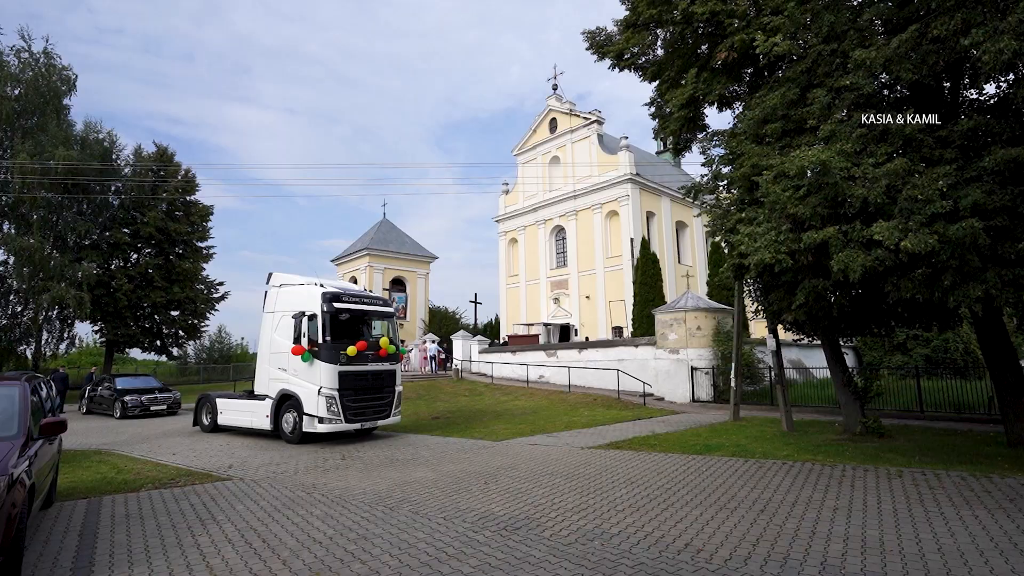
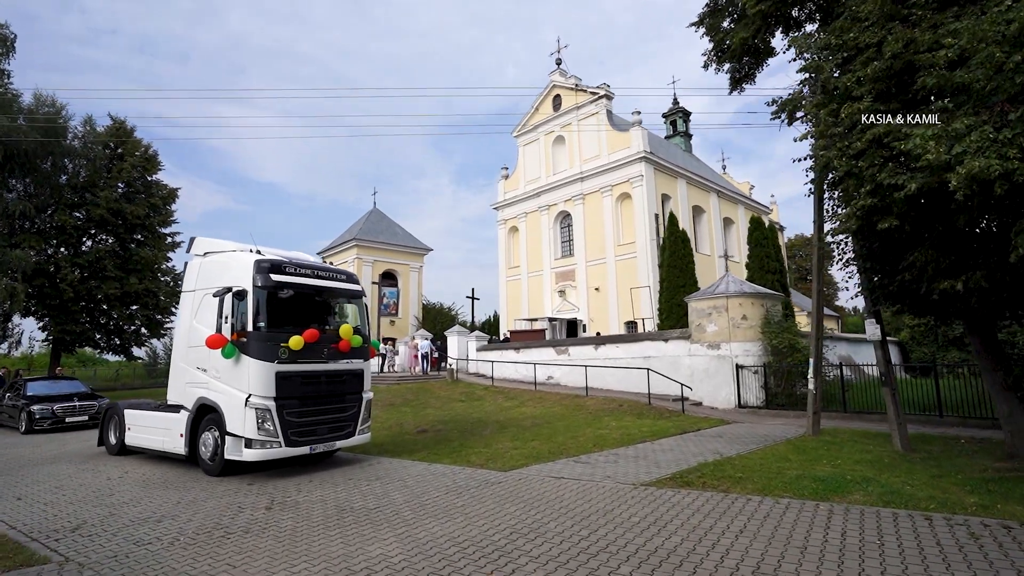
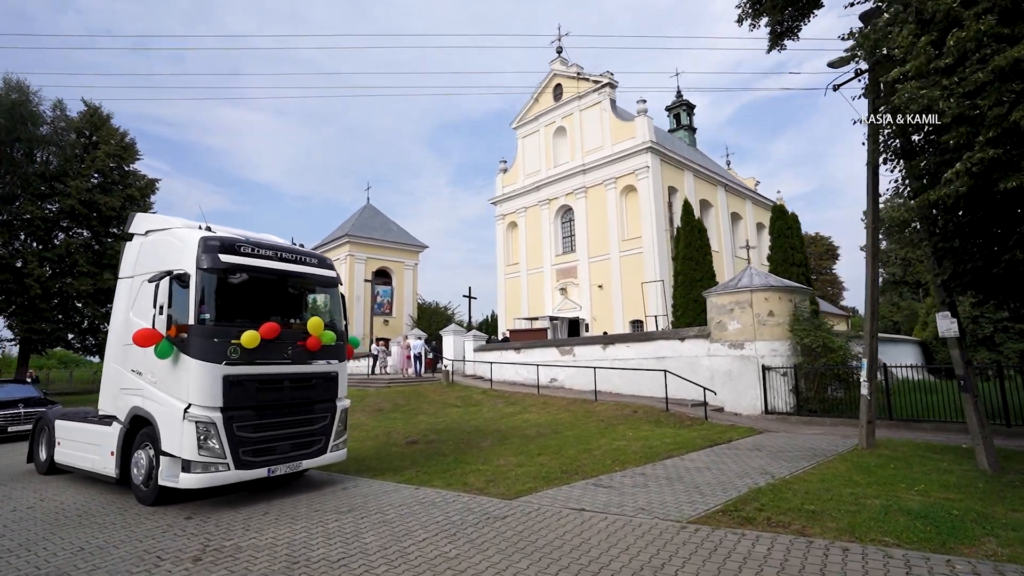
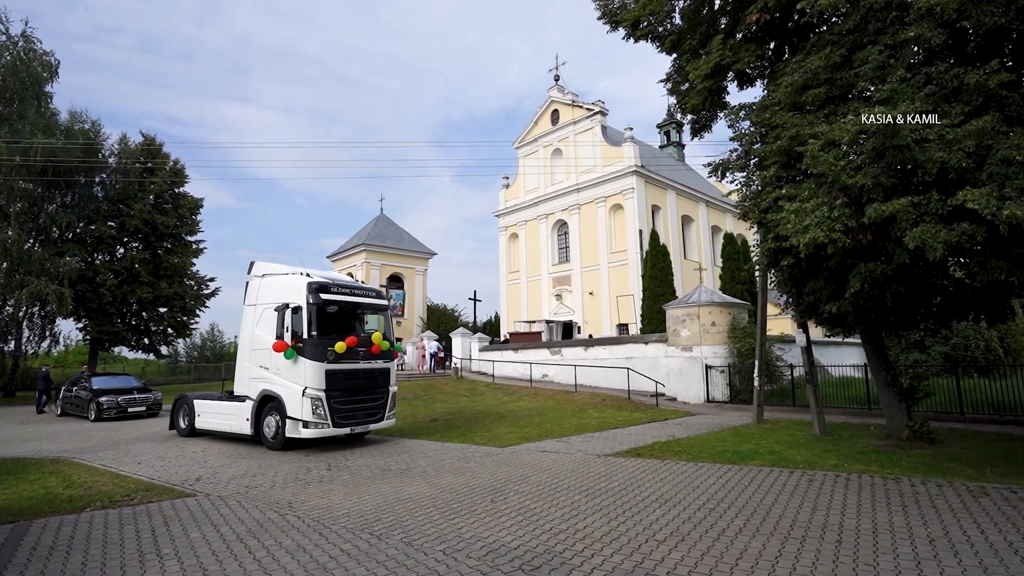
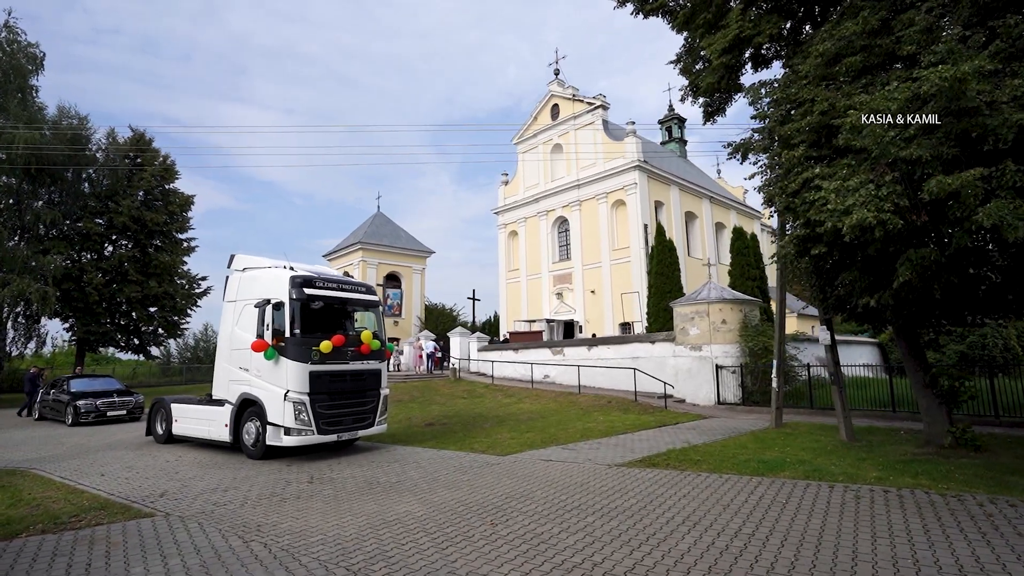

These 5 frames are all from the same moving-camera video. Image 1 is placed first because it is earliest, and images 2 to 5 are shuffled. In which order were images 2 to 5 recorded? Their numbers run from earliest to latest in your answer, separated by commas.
4, 5, 2, 3
